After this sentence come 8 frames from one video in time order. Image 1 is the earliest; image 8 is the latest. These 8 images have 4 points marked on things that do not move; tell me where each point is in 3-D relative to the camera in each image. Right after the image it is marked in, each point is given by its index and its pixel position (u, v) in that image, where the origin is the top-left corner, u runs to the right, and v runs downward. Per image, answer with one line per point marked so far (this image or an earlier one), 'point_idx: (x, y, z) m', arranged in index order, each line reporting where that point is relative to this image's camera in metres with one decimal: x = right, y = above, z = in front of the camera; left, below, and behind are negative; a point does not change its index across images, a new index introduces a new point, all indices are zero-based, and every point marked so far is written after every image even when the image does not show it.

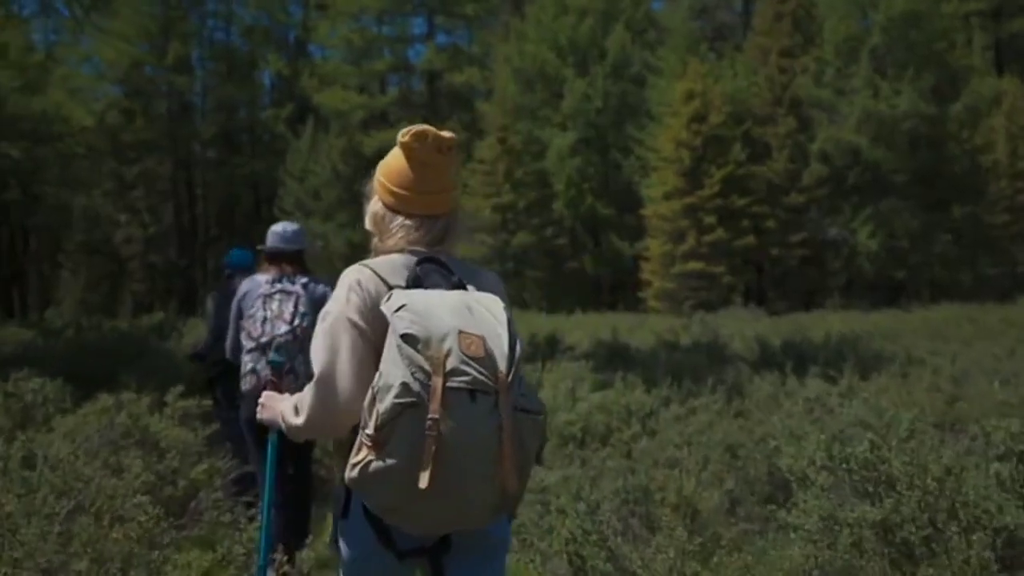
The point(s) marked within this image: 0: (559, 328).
0: (+1.1, -0.9, +20.0) m
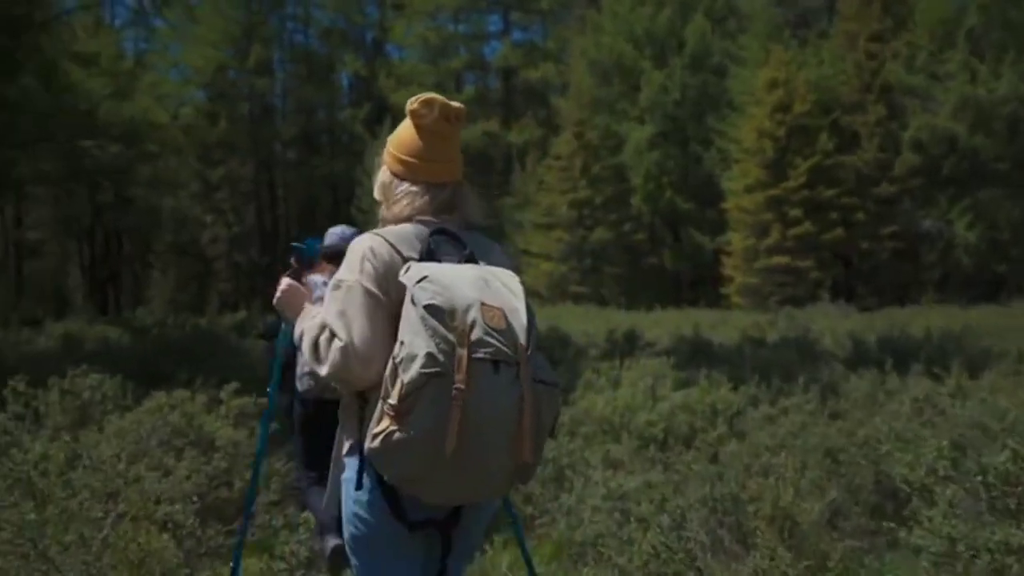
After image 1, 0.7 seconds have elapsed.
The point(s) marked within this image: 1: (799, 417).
0: (+2.8, -0.8, +19.5) m
1: (+2.8, -1.3, +8.8) m
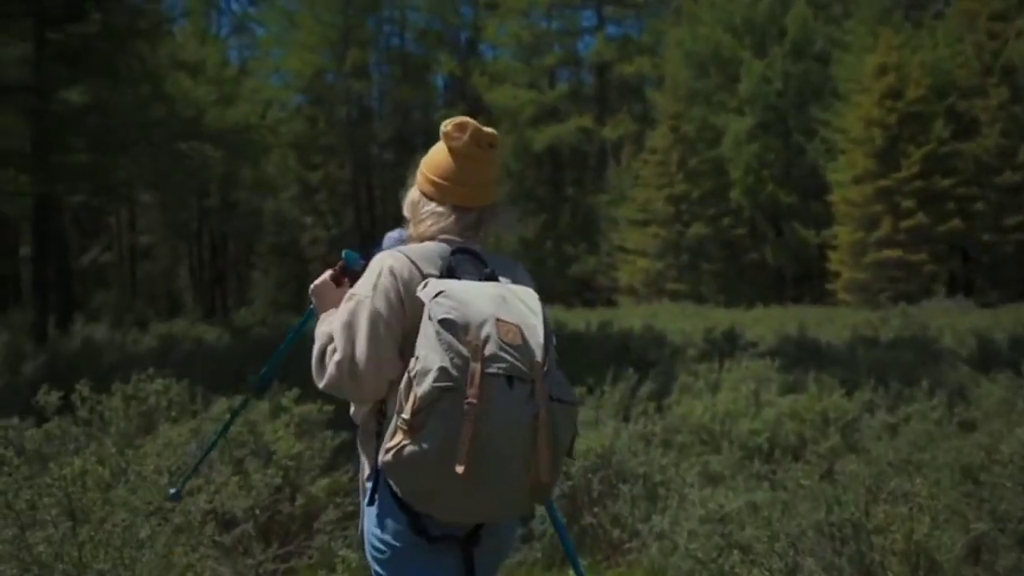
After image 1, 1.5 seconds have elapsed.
0: (+4.8, -0.7, +18.7) m
1: (+3.7, -1.2, +8.0) m
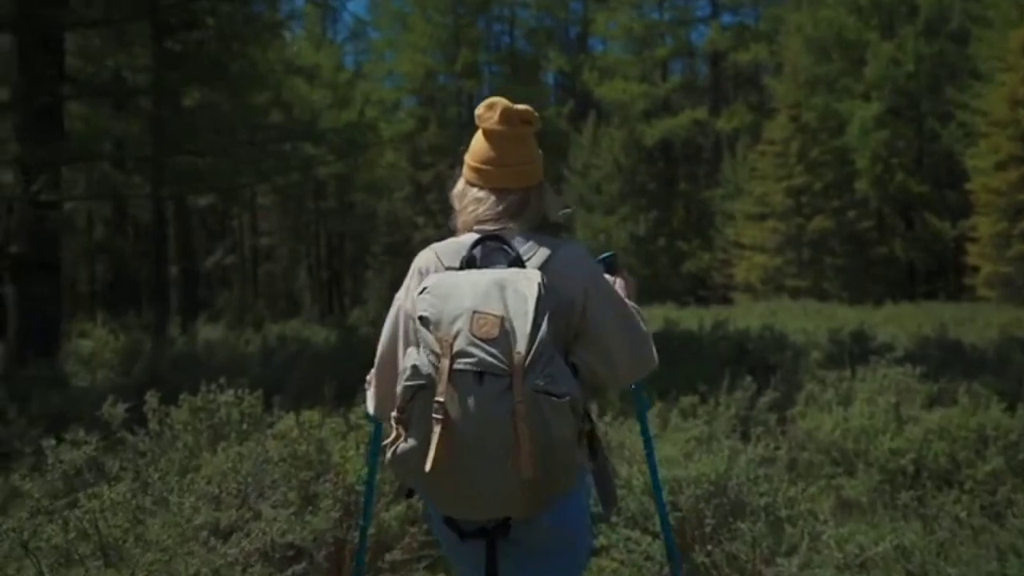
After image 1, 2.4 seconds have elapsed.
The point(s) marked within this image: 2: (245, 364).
0: (+7.1, -0.7, +17.5) m
1: (+4.6, -1.2, +7.0) m
2: (-3.4, -1.0, +11.3) m
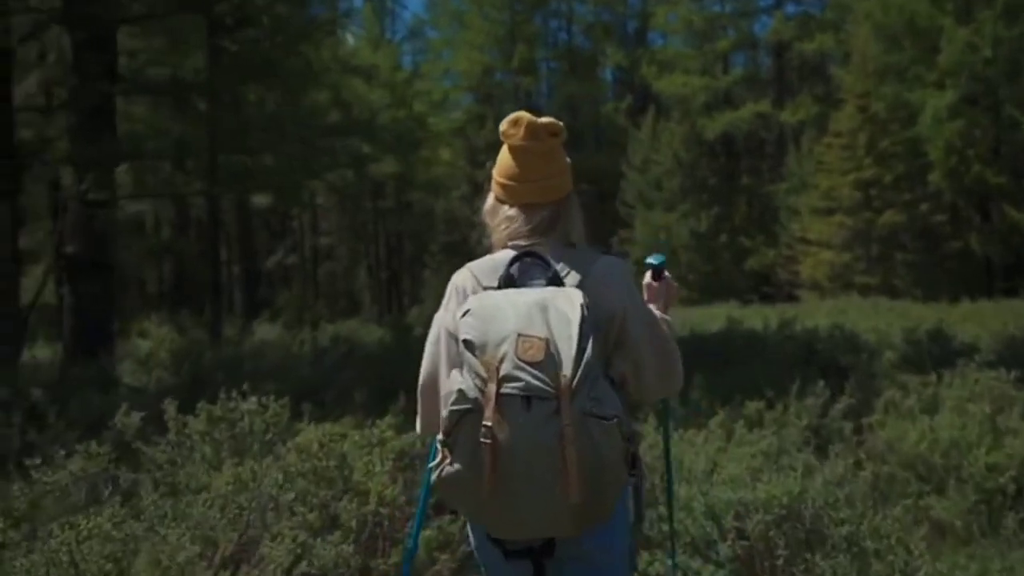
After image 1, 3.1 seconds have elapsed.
0: (+8.1, -0.6, +16.6) m
1: (+5.0, -1.2, +6.3) m
2: (-2.7, -1.0, +11.1) m
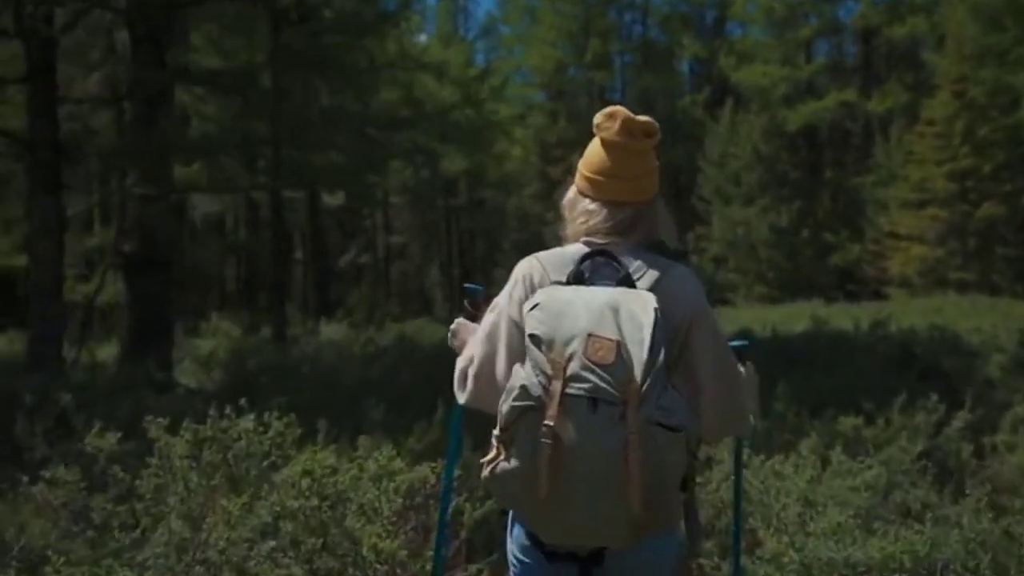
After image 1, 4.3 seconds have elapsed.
0: (+9.4, -0.5, +15.2) m
1: (+5.3, -1.1, +5.2) m
2: (-1.9, -0.9, +10.7) m
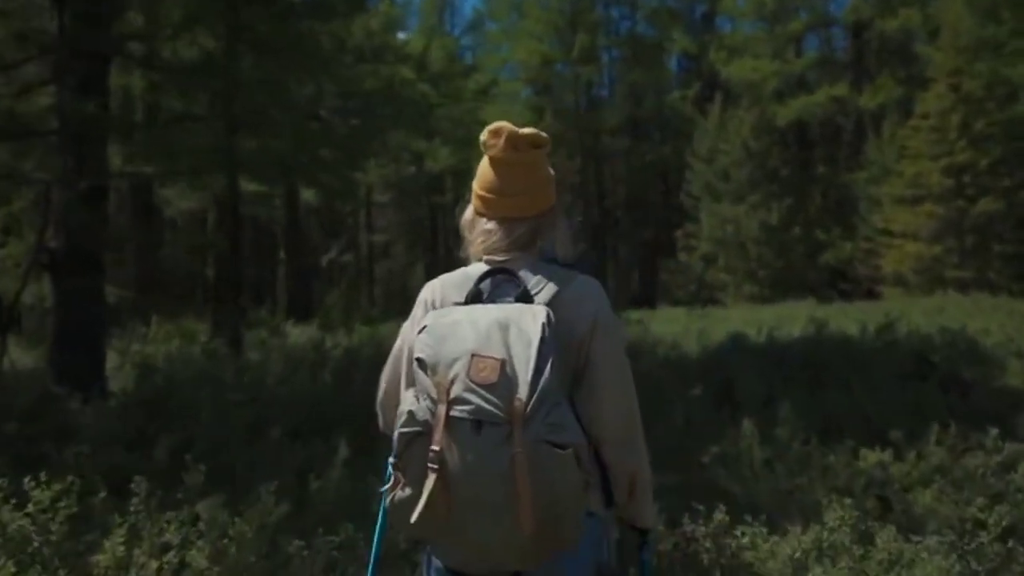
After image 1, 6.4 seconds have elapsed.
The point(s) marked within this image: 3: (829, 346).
0: (+9.0, -0.5, +14.3) m
1: (+5.0, -1.1, +4.2) m
2: (-2.3, -0.9, +9.6) m
3: (+3.8, -0.7, +10.6) m
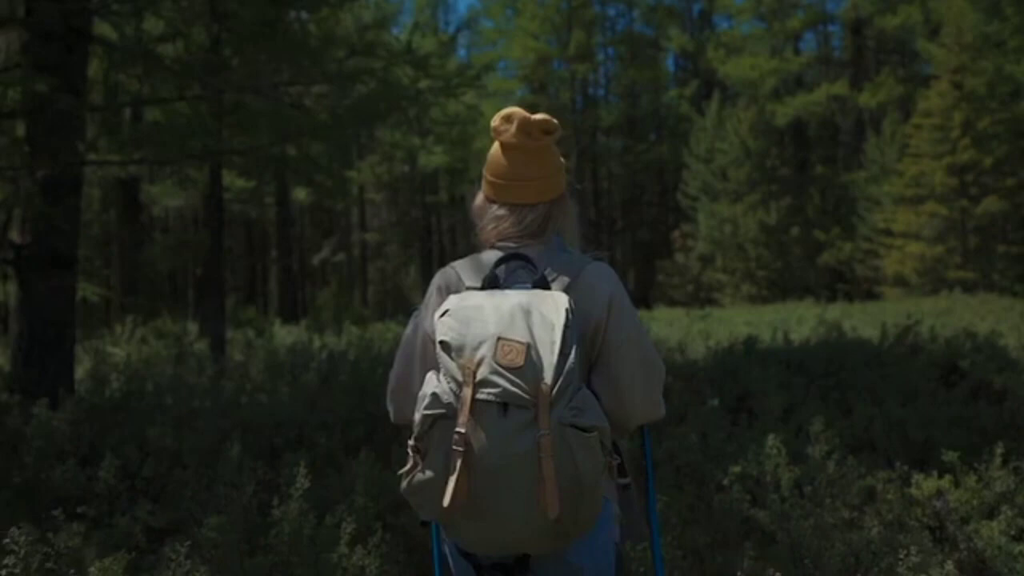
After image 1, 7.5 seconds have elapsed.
0: (+8.9, -0.5, +13.7) m
1: (+5.0, -1.1, +3.7) m
2: (-2.3, -0.9, +9.0) m
3: (+3.7, -0.7, +10.1) m
